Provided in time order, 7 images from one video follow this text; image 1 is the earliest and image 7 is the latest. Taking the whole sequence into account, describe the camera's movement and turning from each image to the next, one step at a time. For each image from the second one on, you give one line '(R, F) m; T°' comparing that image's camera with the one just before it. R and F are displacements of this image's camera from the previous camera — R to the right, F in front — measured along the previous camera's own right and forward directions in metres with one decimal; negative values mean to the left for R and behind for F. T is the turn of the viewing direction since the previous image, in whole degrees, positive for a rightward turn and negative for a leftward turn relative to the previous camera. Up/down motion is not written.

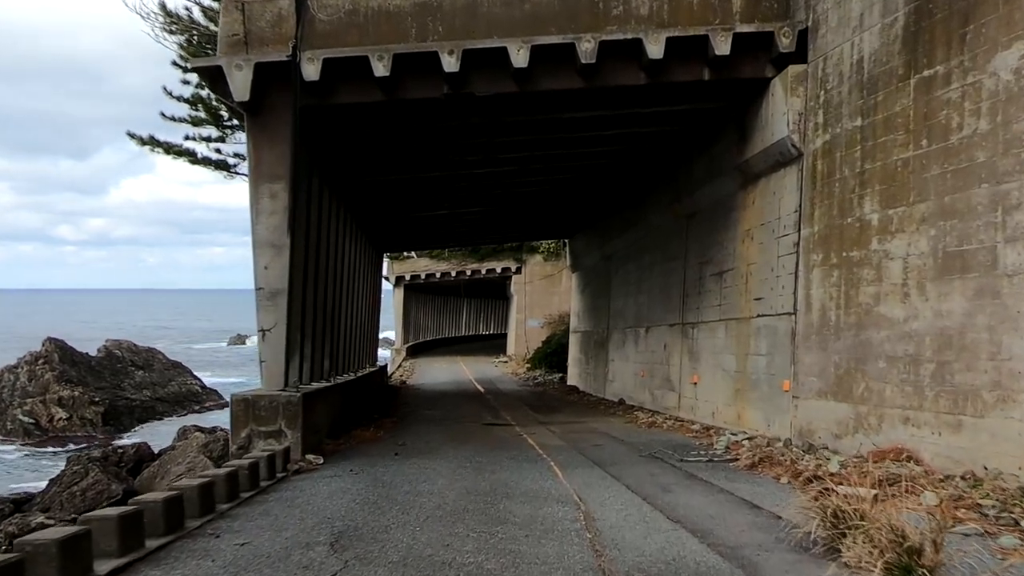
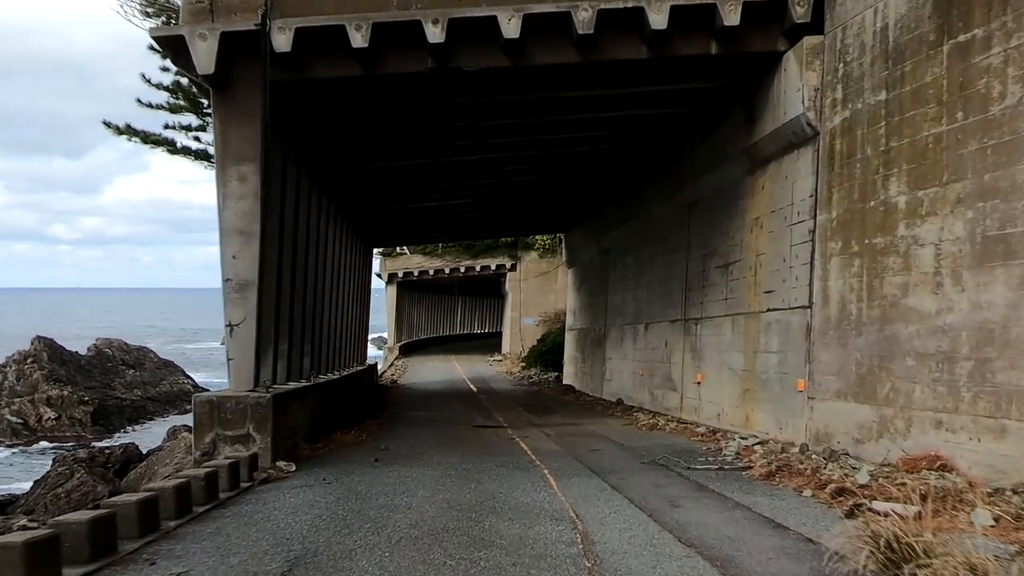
(+0.1, +0.9) m; 0°
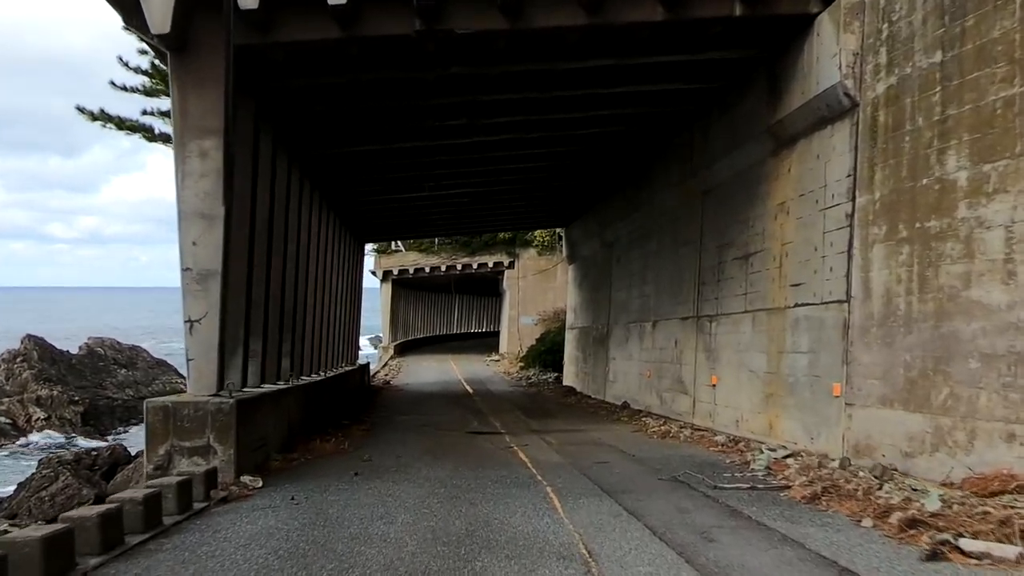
(0.0, +1.2) m; 0°
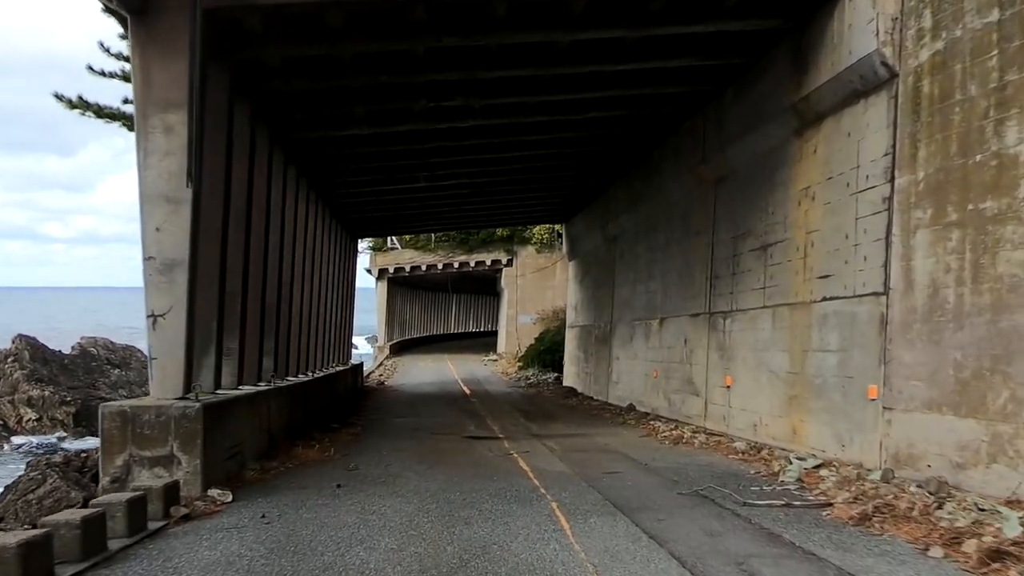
(0.0, +0.9) m; 0°
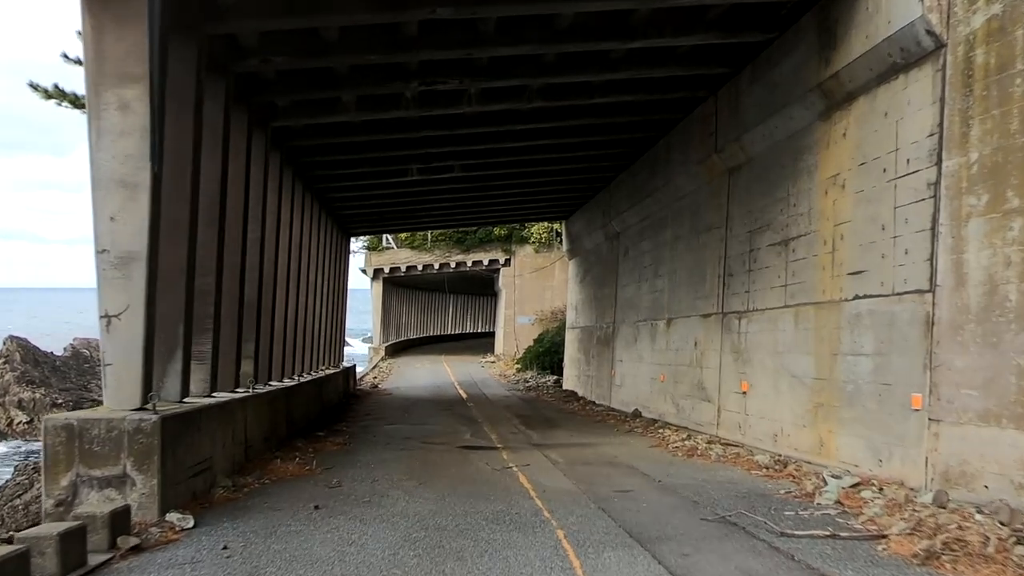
(0.0, +0.9) m; 0°
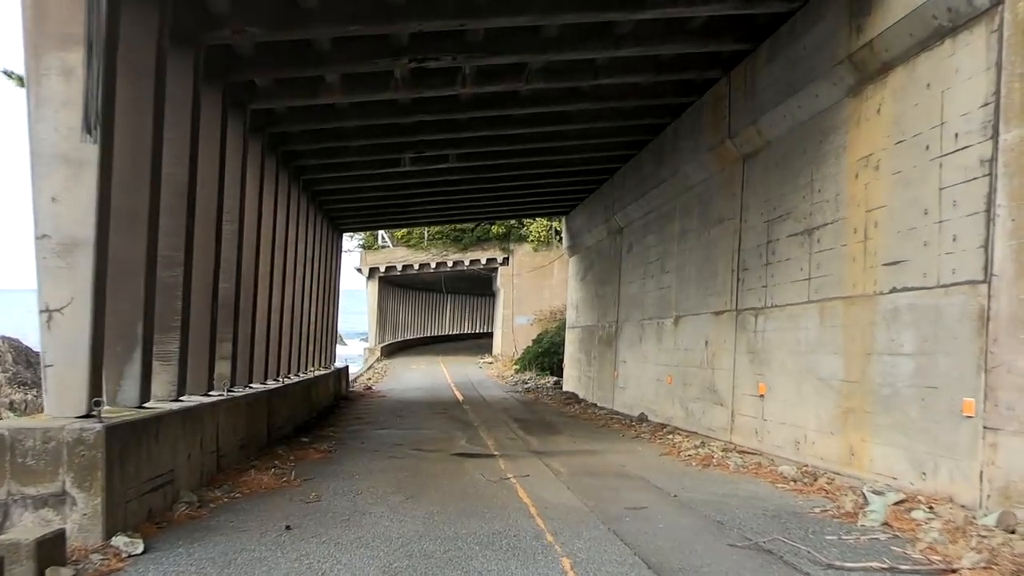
(0.0, +0.9) m; 0°
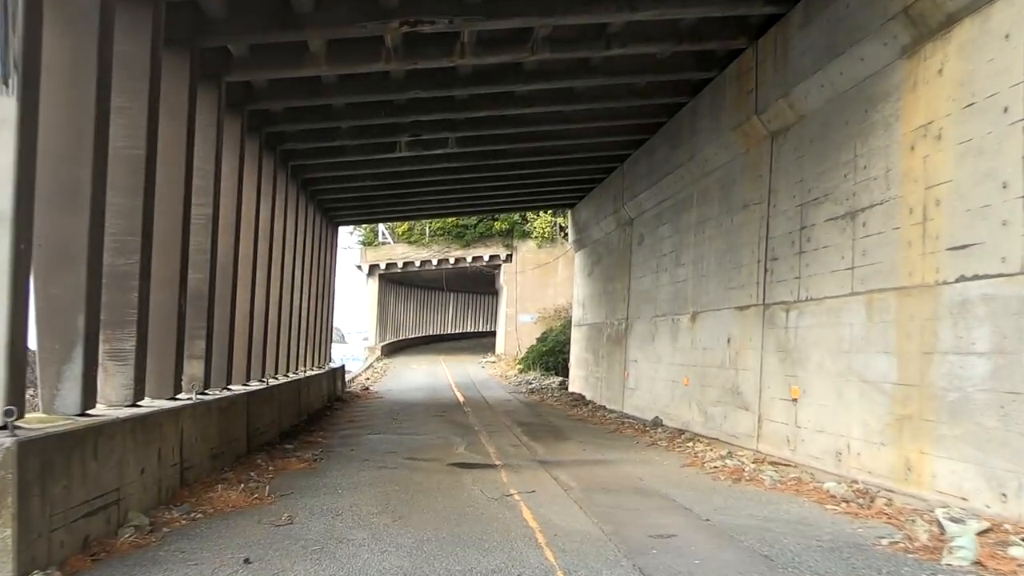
(0.0, +1.1) m; 0°
